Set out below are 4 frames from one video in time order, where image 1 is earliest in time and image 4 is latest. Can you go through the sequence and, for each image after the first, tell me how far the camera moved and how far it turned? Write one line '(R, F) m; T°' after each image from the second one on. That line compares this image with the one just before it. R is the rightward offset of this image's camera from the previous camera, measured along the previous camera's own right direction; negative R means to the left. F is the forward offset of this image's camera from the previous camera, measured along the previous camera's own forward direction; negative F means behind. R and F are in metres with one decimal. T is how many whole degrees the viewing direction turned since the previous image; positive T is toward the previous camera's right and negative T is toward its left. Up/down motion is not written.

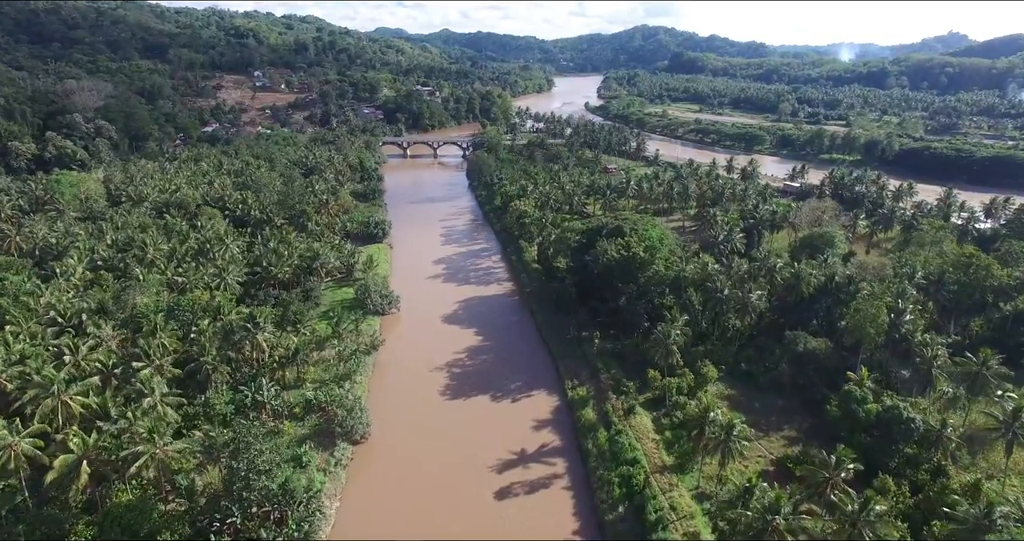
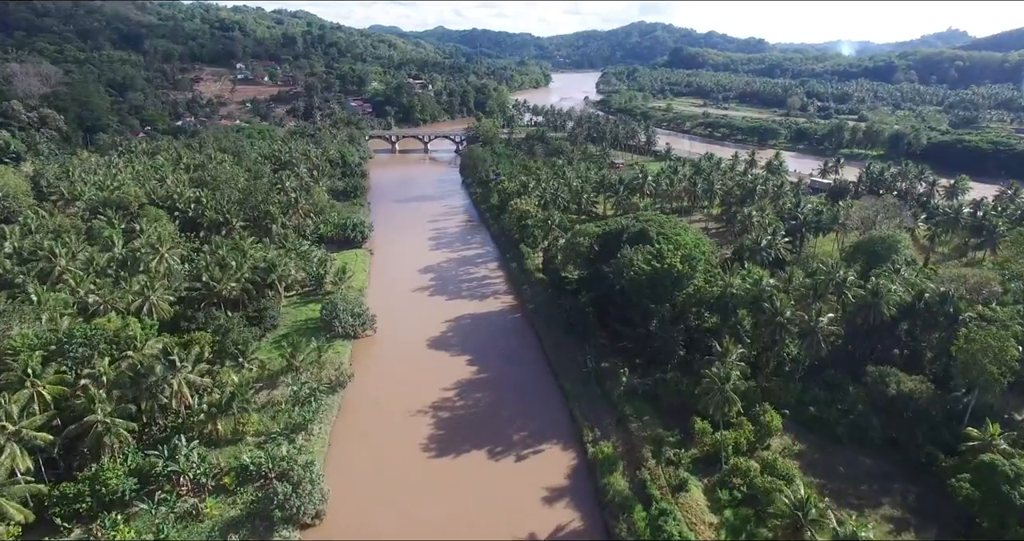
(-0.5, +11.2) m; 0°
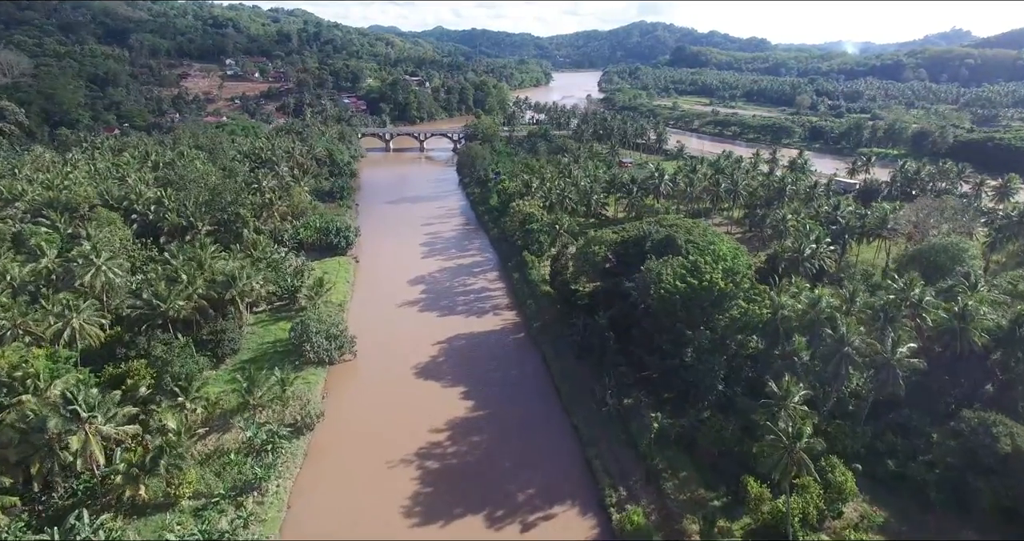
(-0.3, +7.7) m; 0°
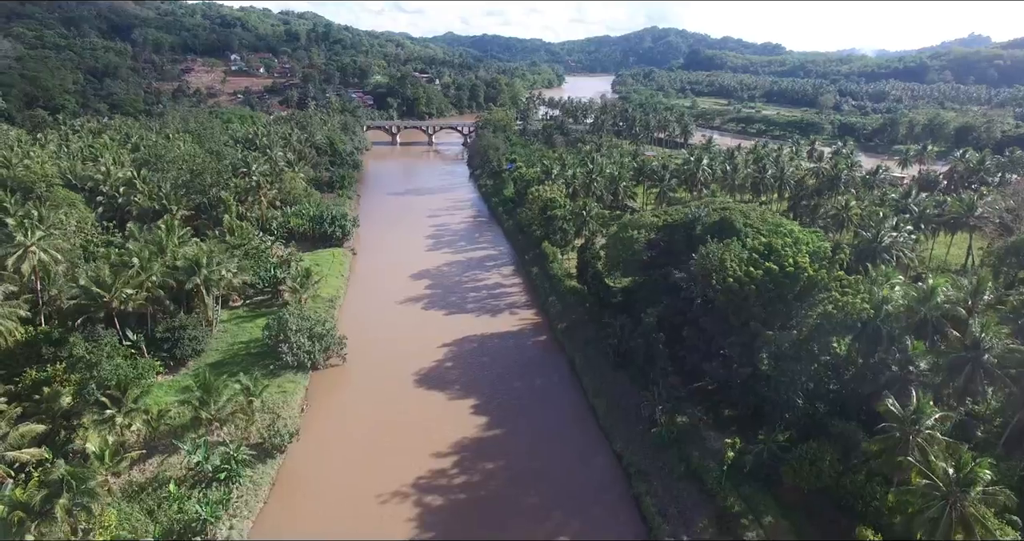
(-0.8, +7.7) m; -1°
